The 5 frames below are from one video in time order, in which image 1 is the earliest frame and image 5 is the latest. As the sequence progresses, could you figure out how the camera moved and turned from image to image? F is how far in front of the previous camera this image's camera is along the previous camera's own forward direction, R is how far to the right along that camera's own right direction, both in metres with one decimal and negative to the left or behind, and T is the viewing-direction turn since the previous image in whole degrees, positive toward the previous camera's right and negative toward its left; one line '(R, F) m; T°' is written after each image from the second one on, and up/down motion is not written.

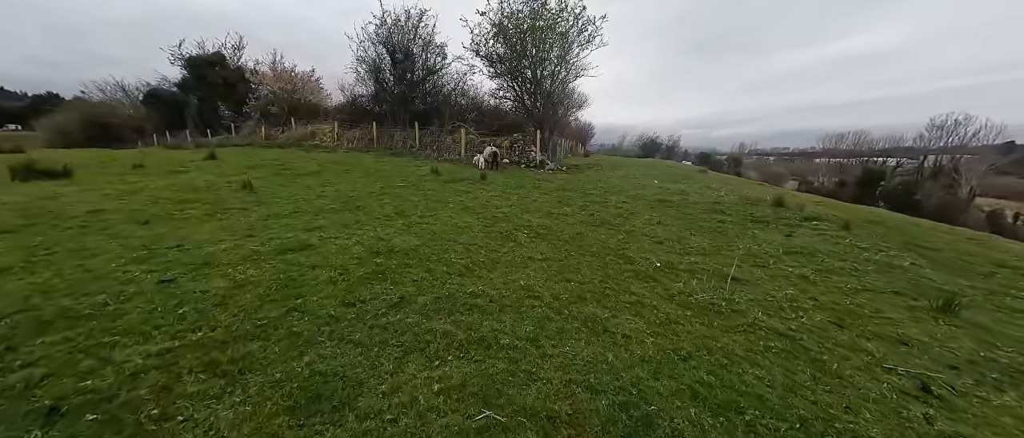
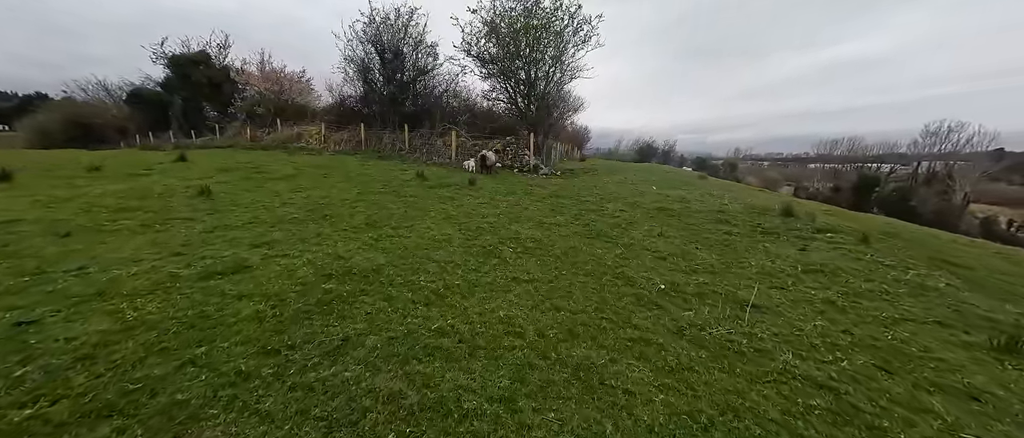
(+0.2, +0.7) m; +1°
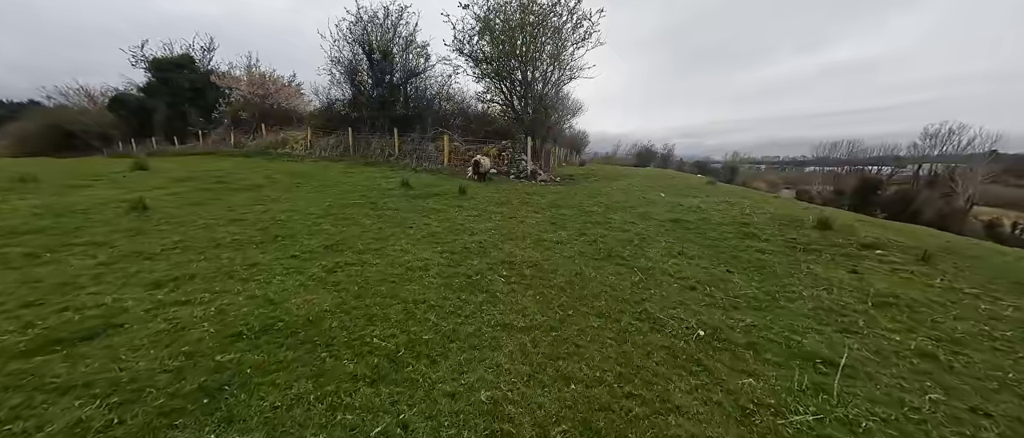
(+0.1, +1.2) m; 0°
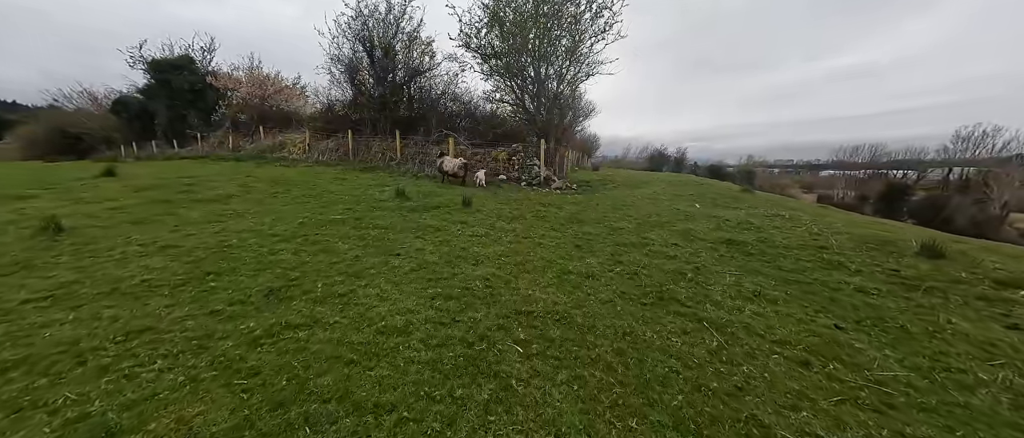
(-0.1, +1.5) m; -1°
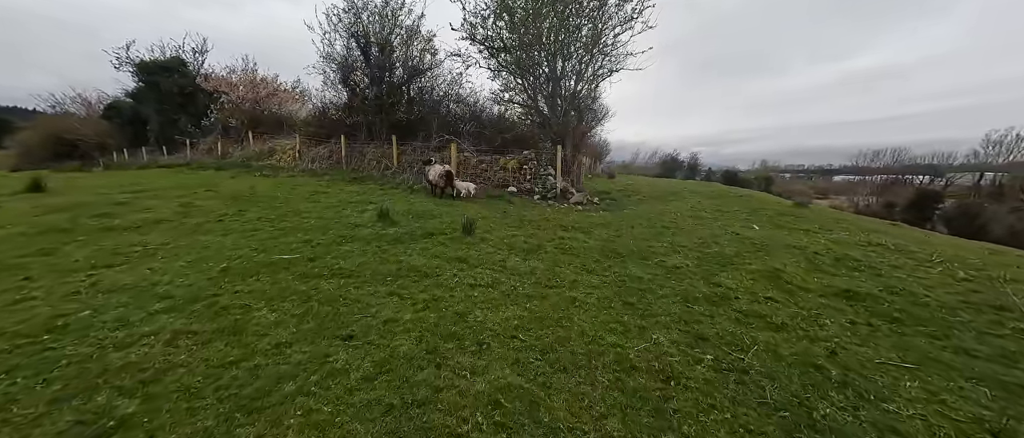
(-0.2, +2.0) m; -1°
